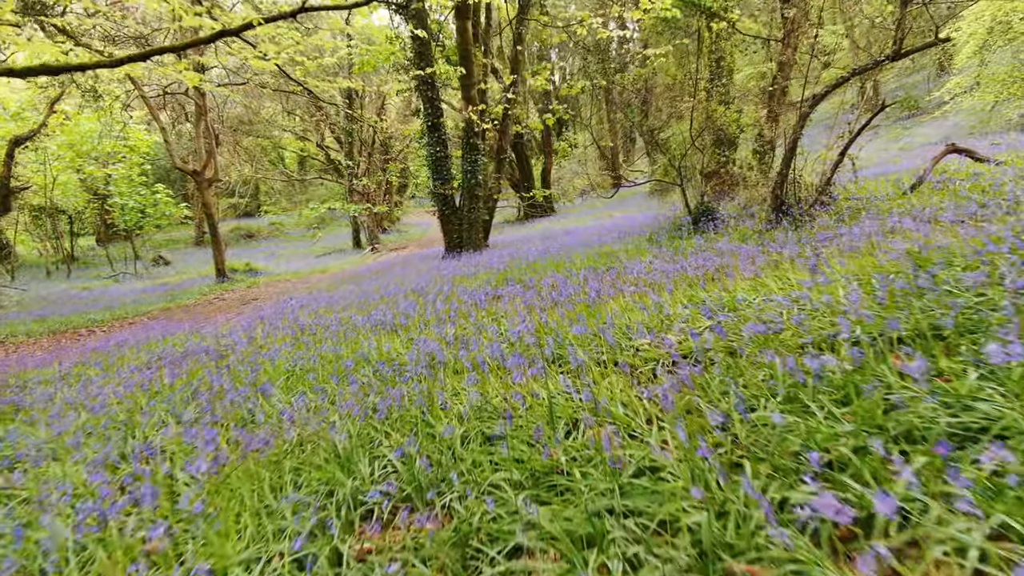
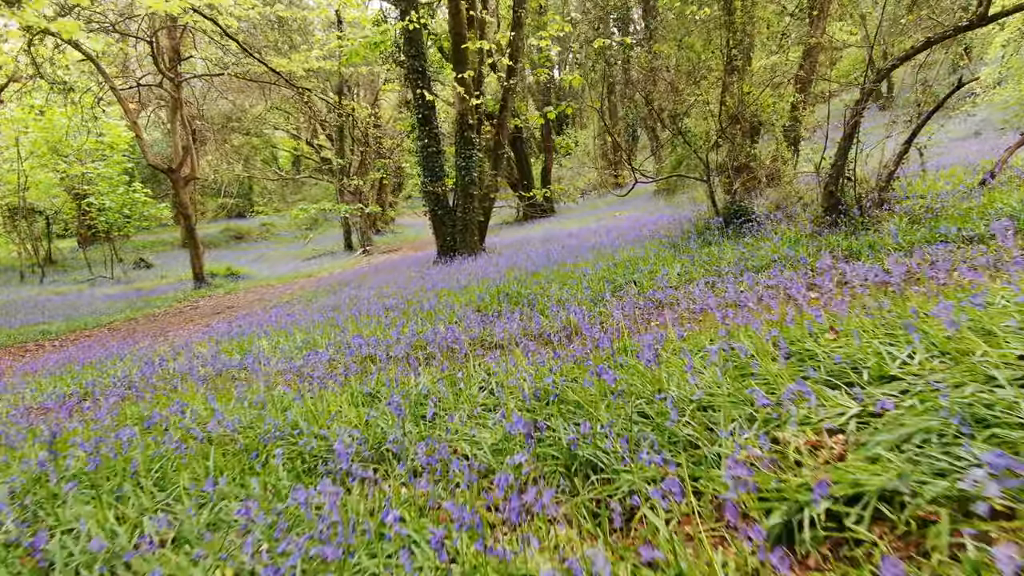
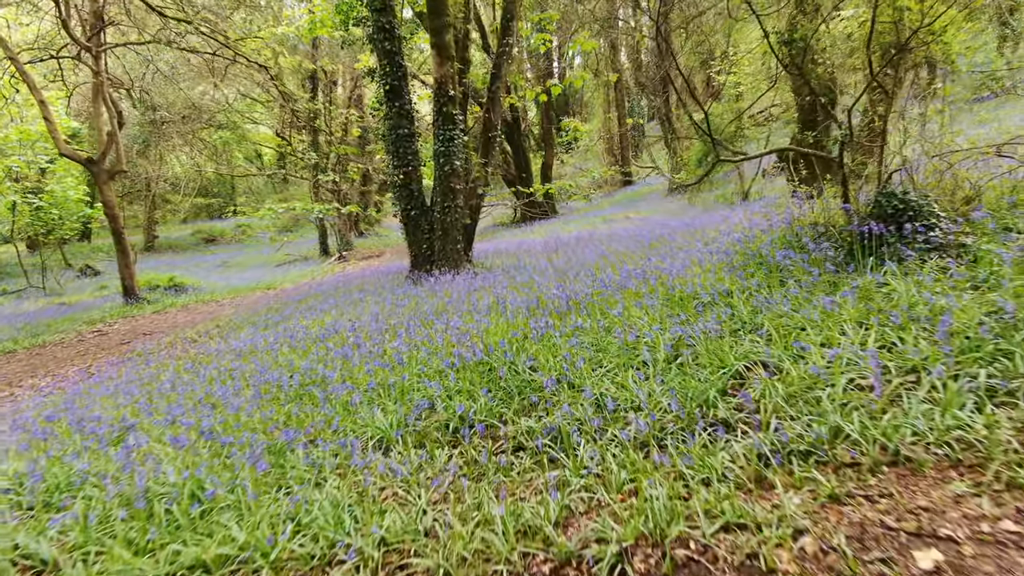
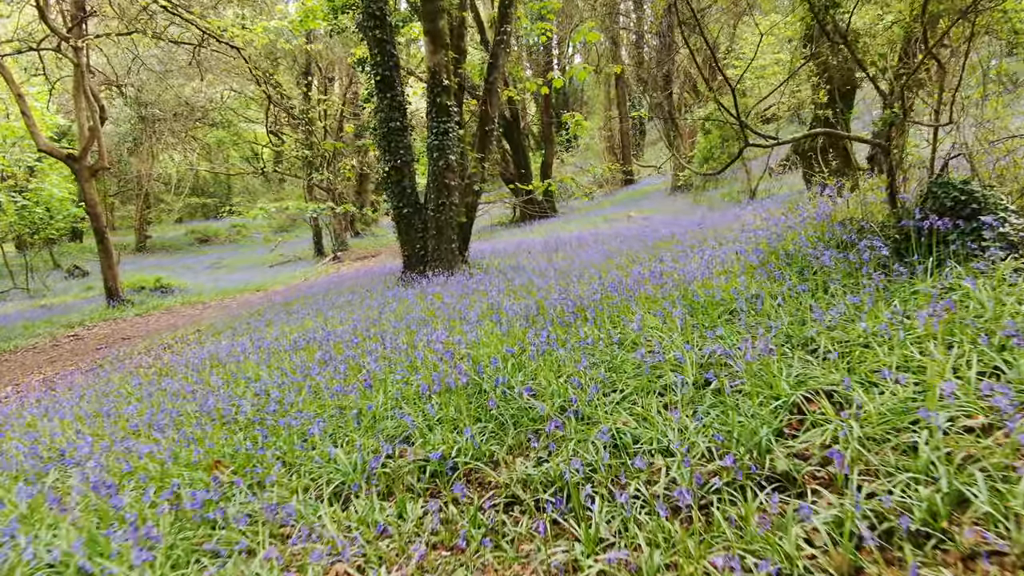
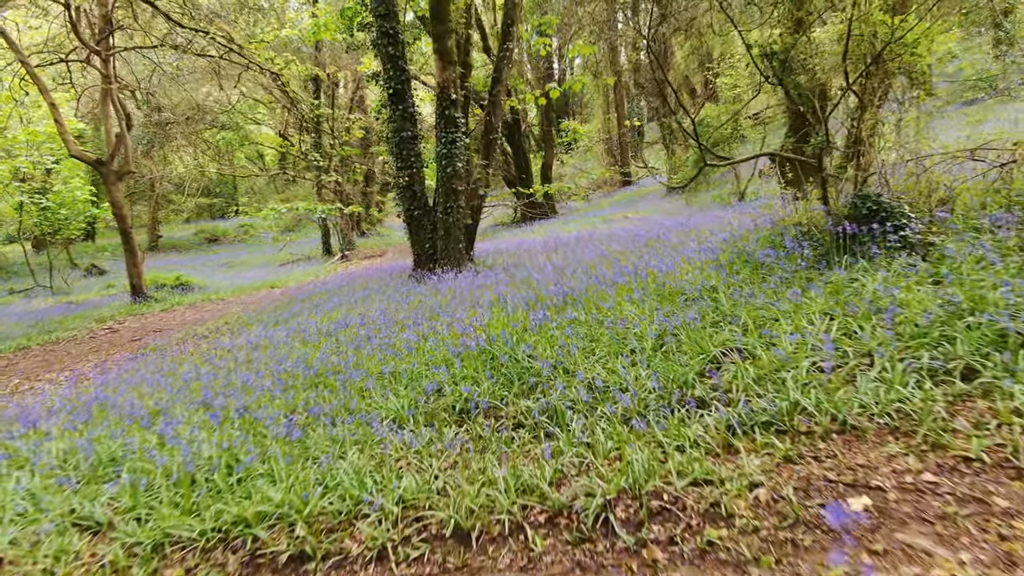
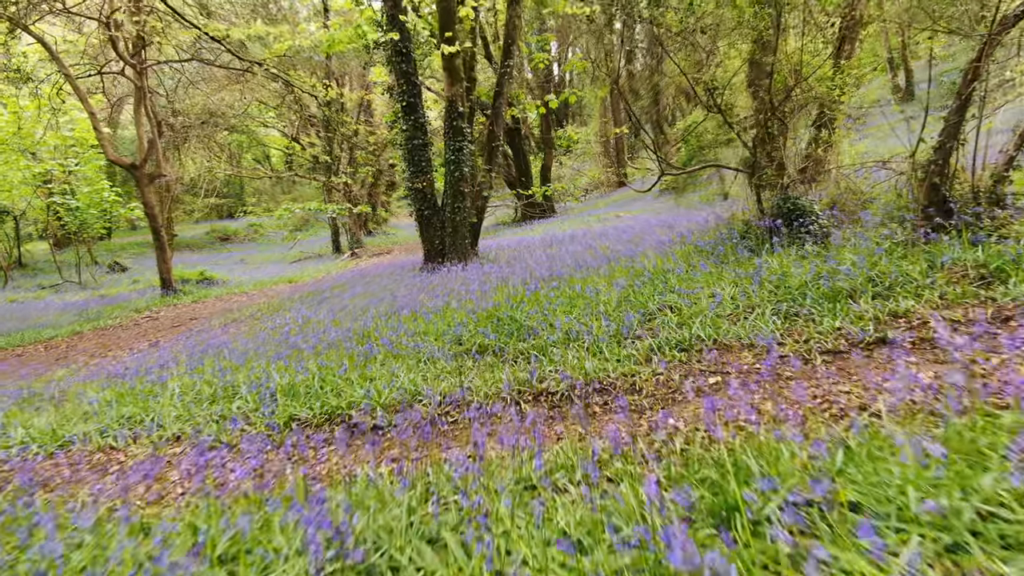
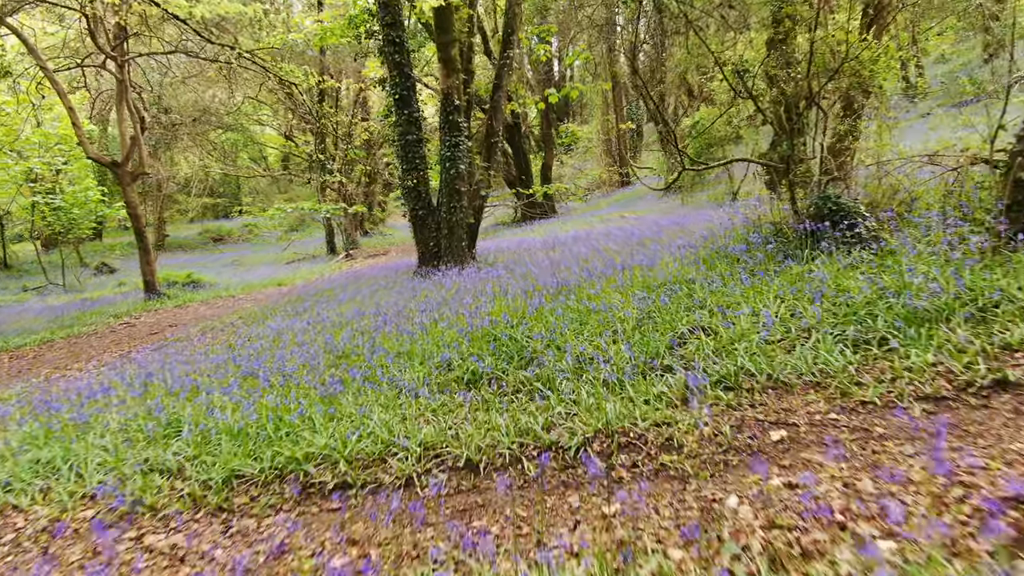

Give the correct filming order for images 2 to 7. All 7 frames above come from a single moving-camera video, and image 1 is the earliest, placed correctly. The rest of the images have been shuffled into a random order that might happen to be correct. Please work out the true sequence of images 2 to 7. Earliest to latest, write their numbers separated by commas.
2, 6, 7, 5, 3, 4
